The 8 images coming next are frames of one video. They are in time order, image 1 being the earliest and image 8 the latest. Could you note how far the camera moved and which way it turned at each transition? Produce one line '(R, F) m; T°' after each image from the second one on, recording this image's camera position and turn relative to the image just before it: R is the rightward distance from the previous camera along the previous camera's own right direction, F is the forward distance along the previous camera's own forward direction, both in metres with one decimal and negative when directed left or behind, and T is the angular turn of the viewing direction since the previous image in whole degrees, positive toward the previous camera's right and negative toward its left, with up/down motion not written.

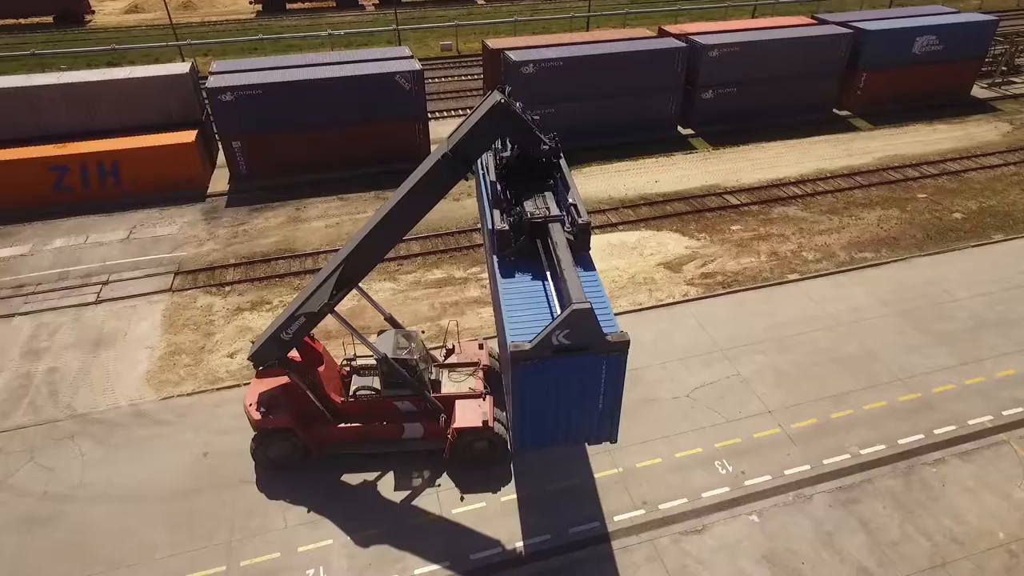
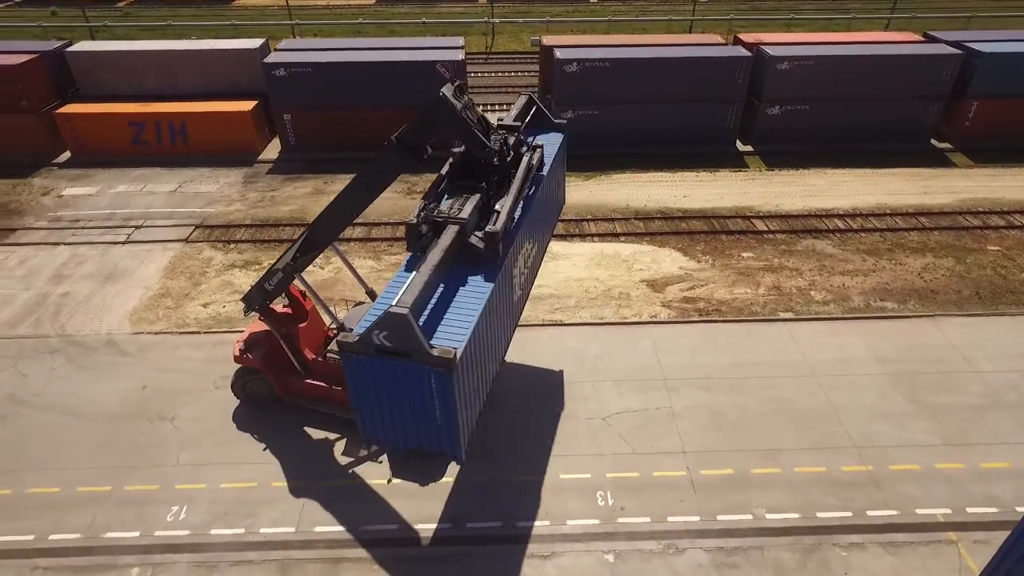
(+5.6, +0.8) m; -12°
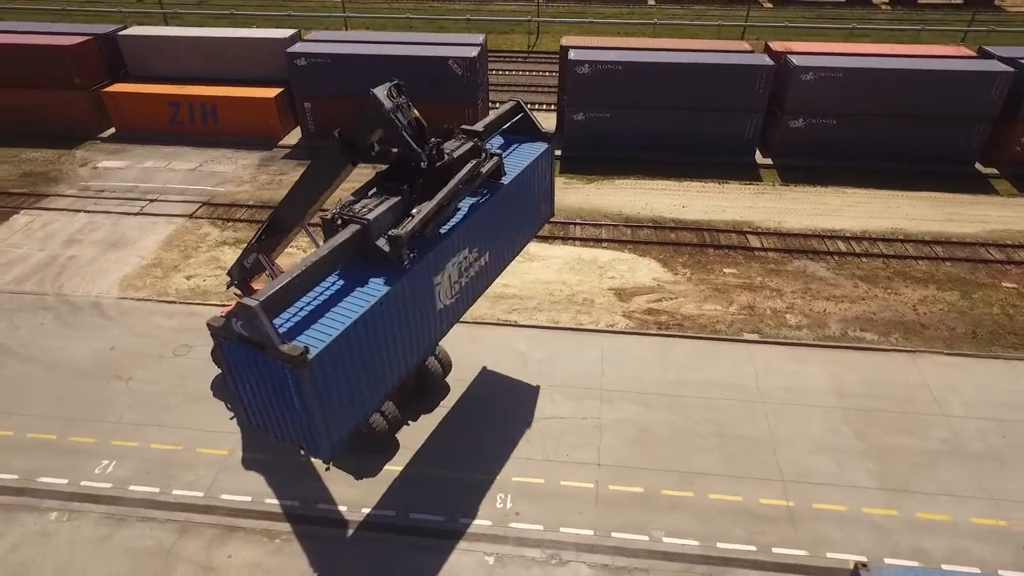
(+3.7, +0.2) m; -6°
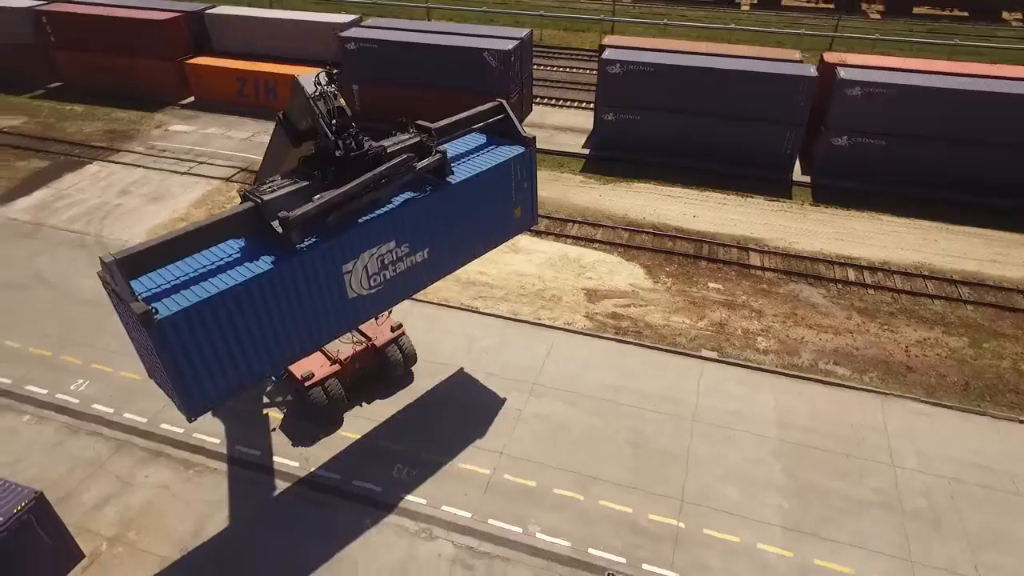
(+4.5, 0.0) m; -9°
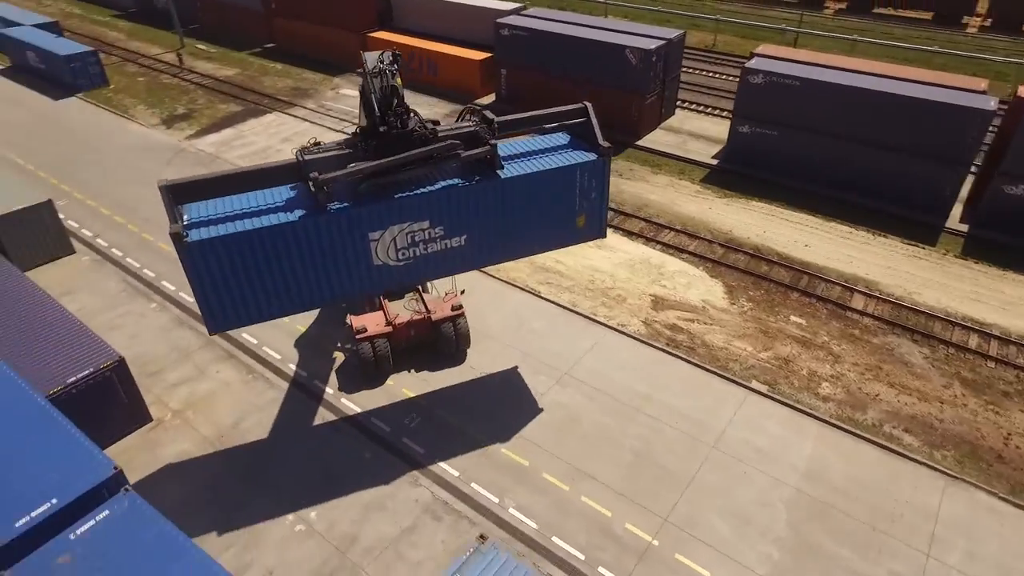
(+3.3, 0.0) m; -15°
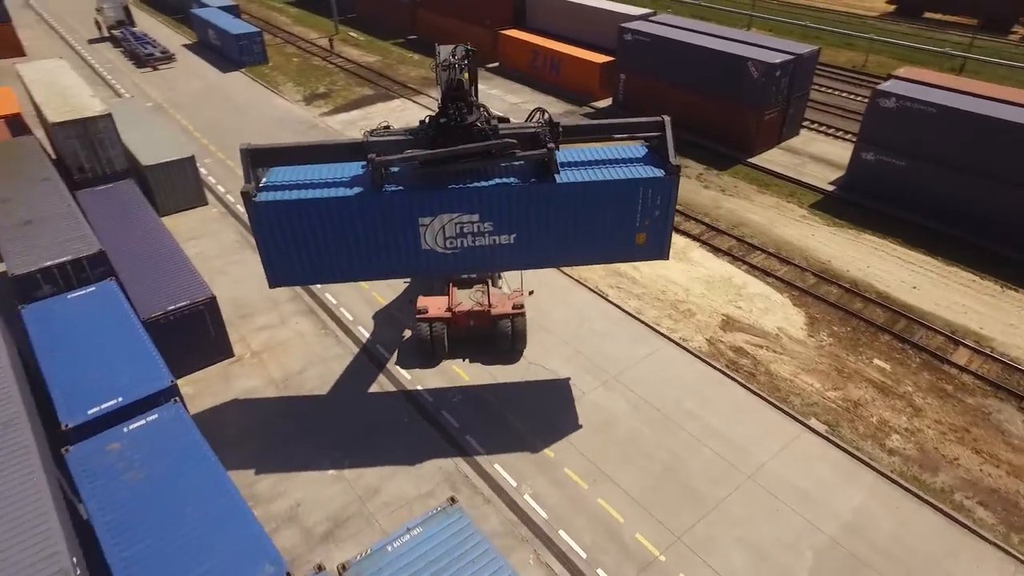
(+1.8, -0.2) m; -11°
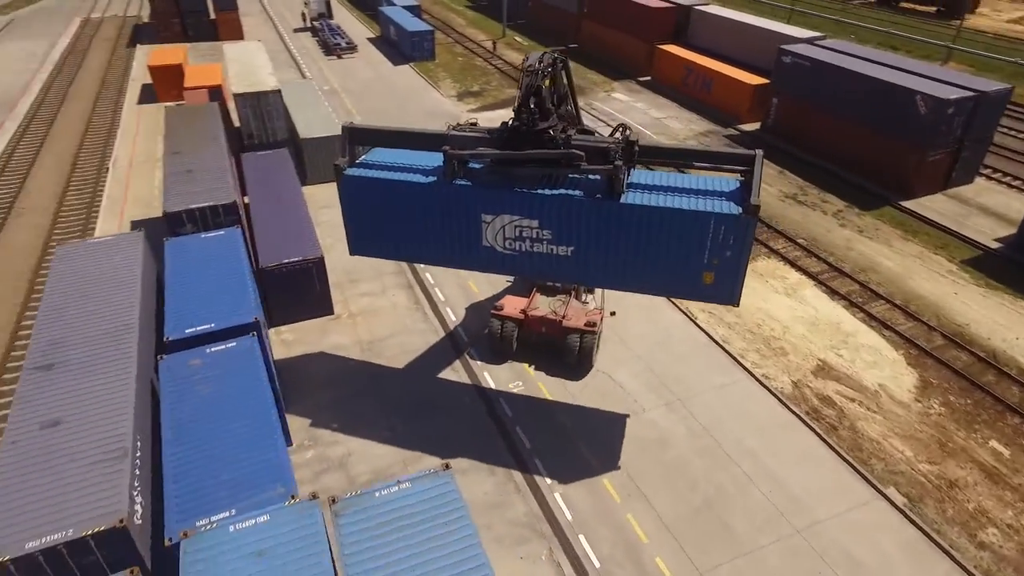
(+1.9, -0.2) m; -13°
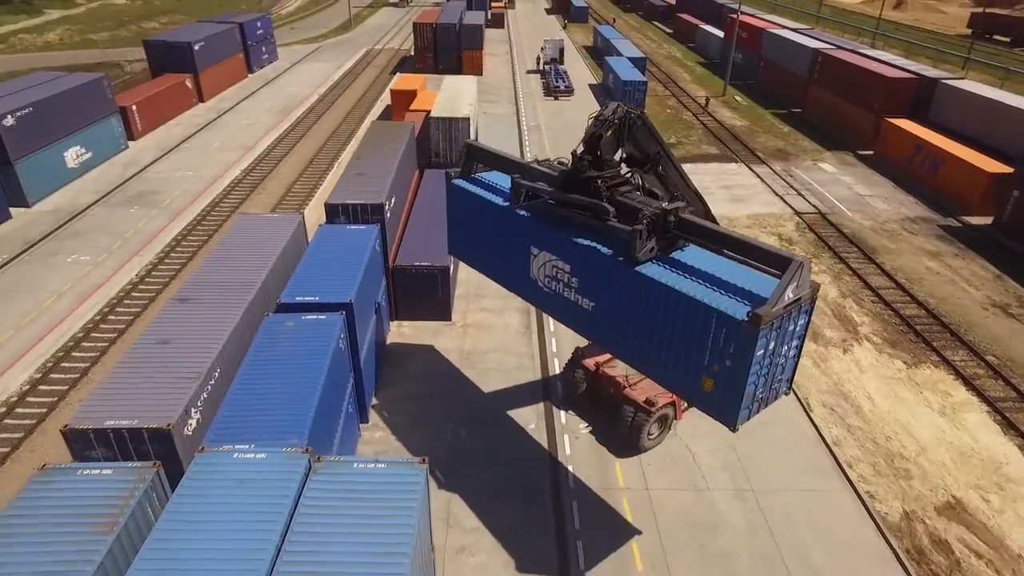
(+3.2, +0.1) m; -19°
